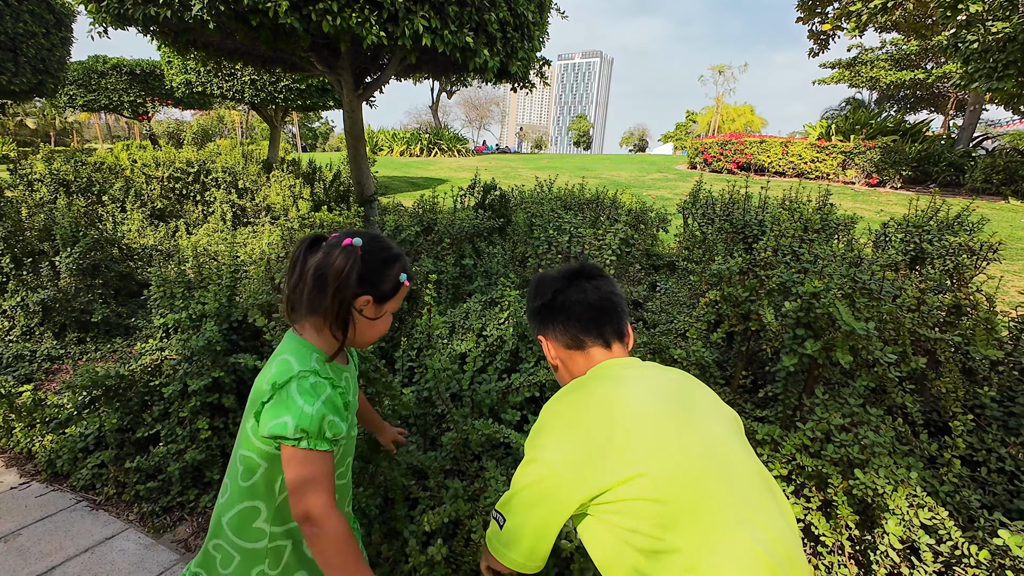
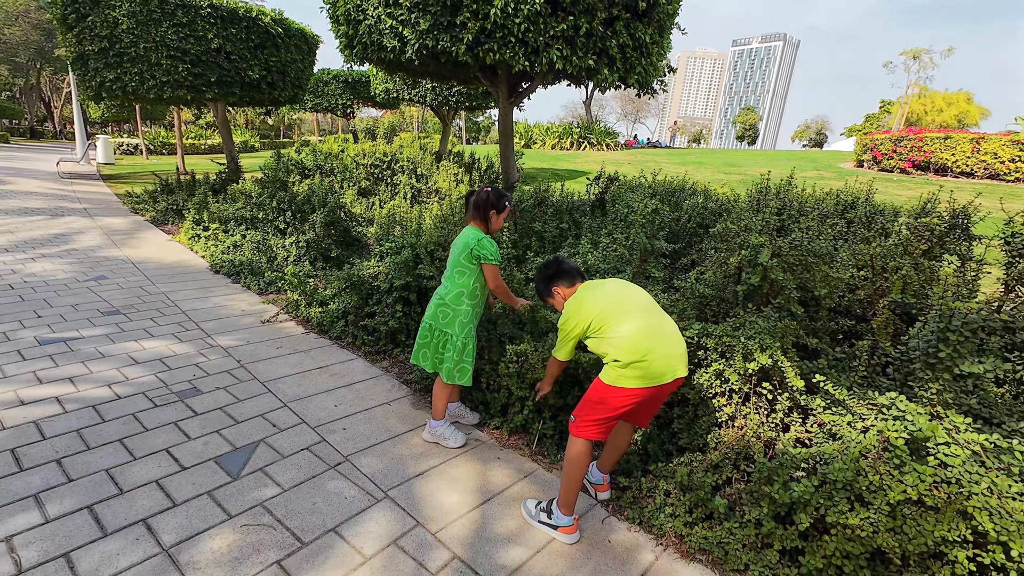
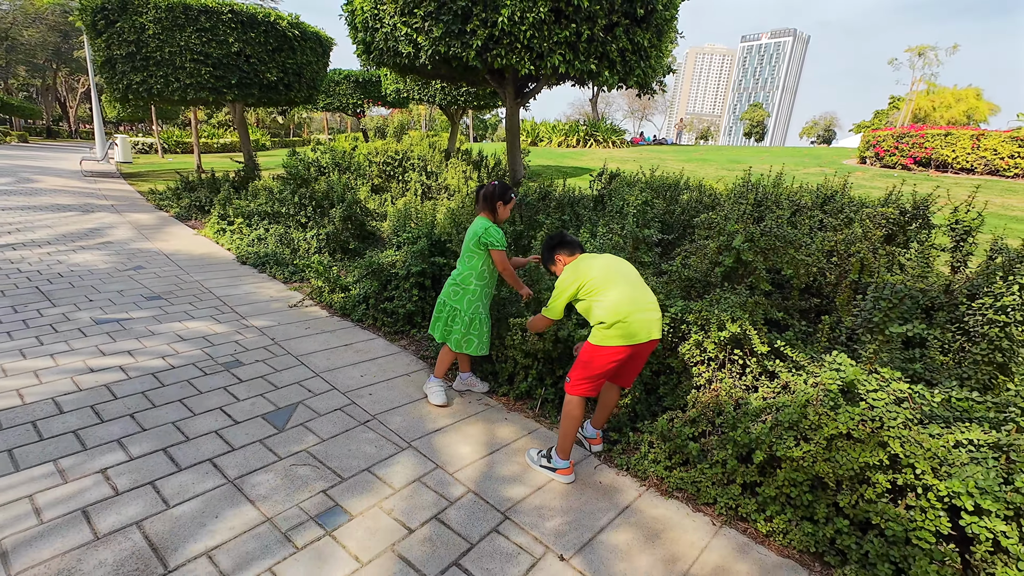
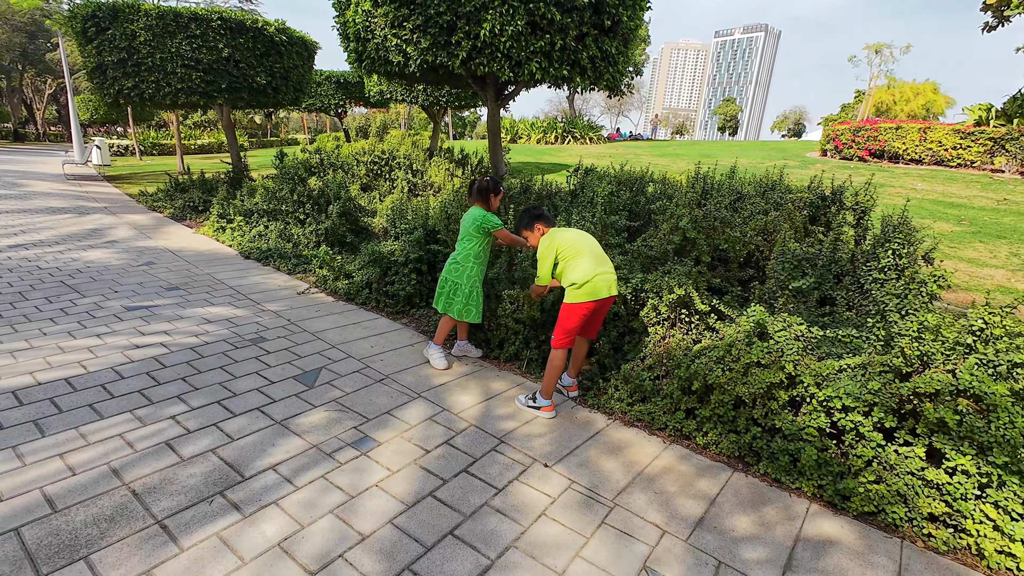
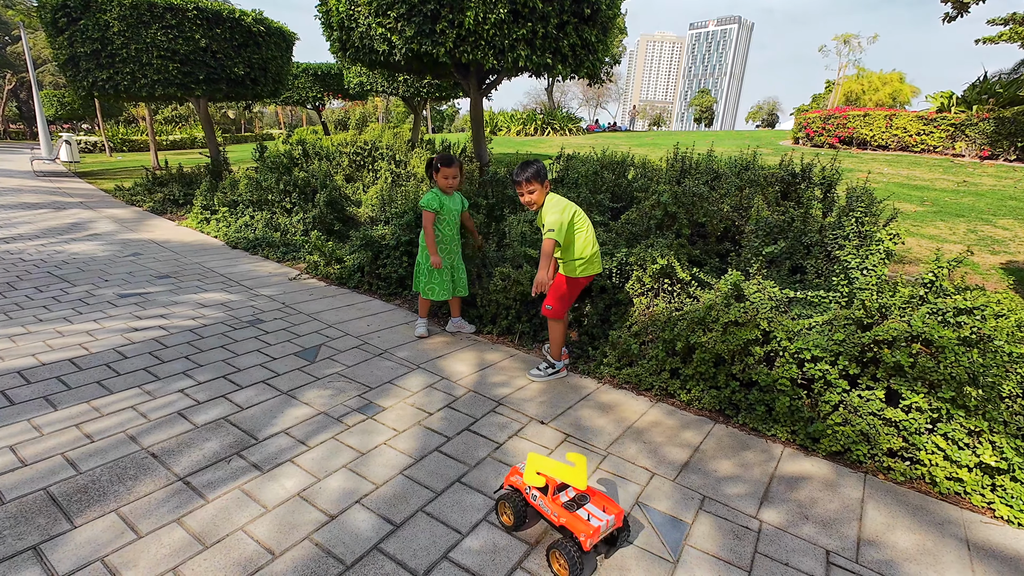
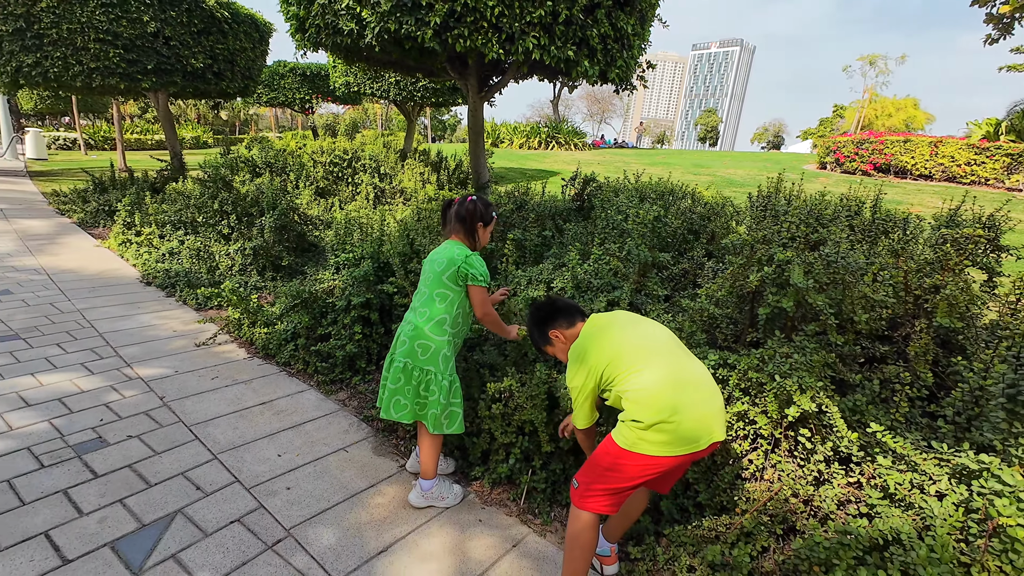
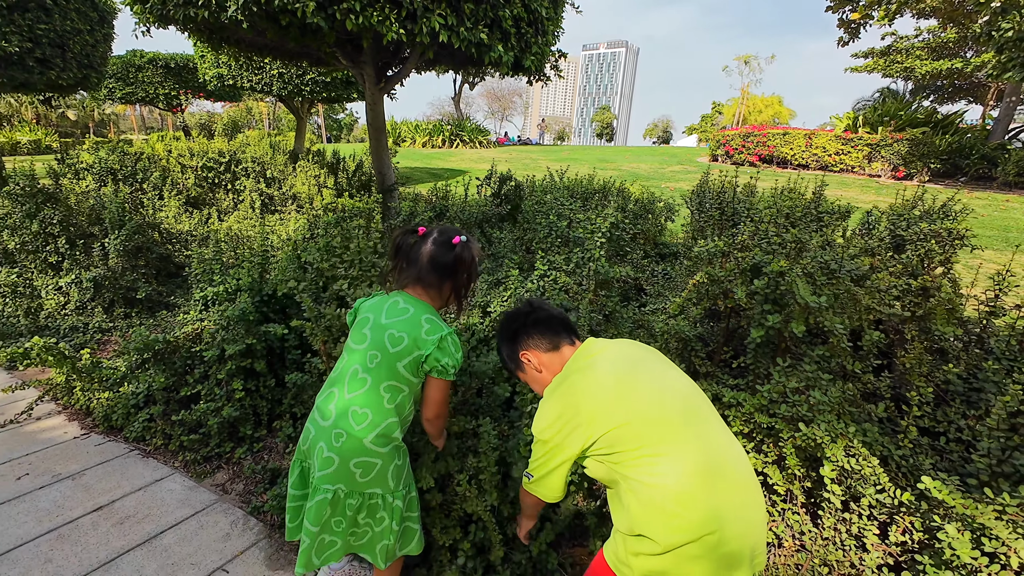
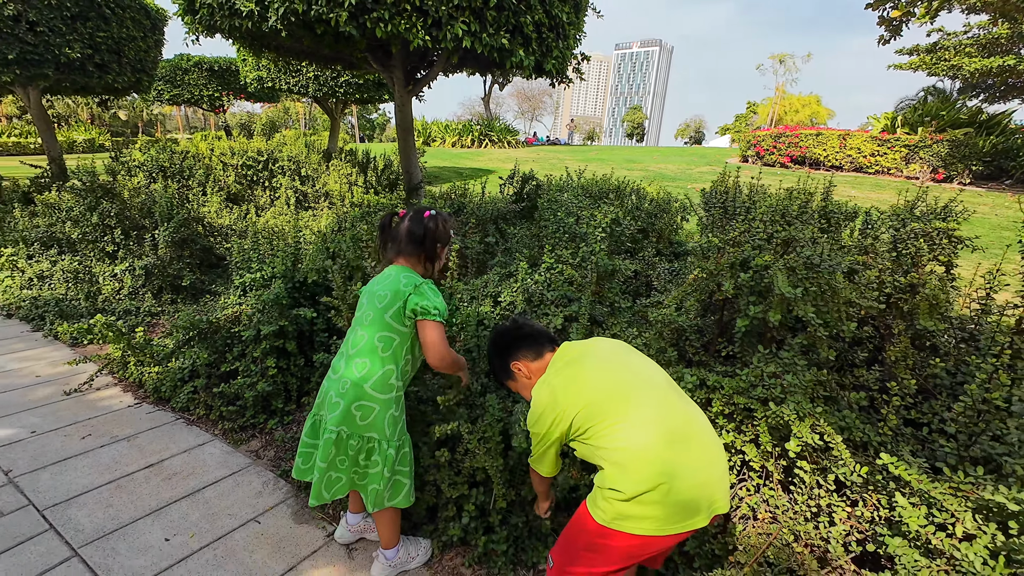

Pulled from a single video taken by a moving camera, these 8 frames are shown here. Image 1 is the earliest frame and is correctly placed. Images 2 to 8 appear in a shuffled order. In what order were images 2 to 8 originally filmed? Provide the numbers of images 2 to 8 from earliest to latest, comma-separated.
7, 8, 6, 2, 3, 4, 5
